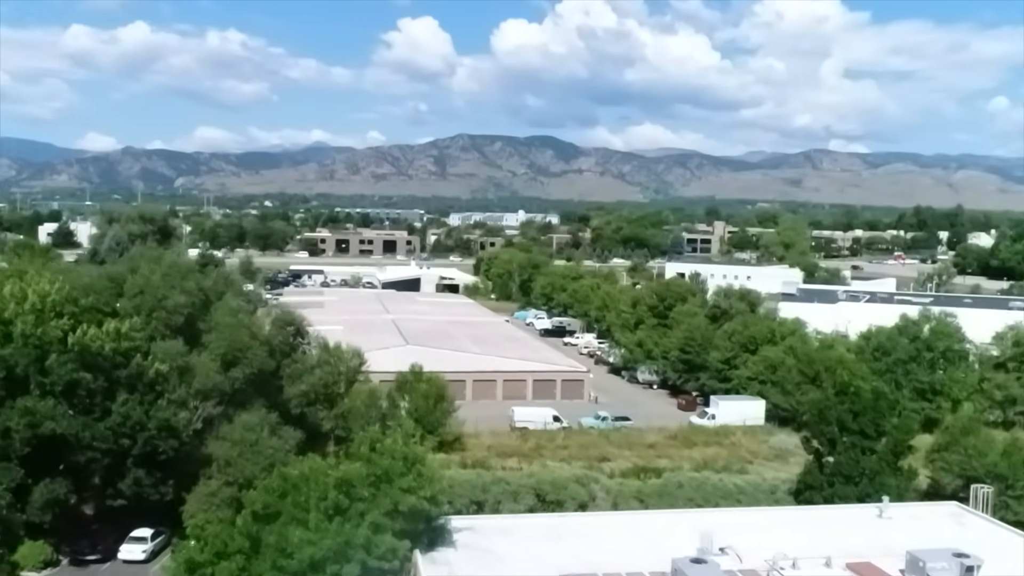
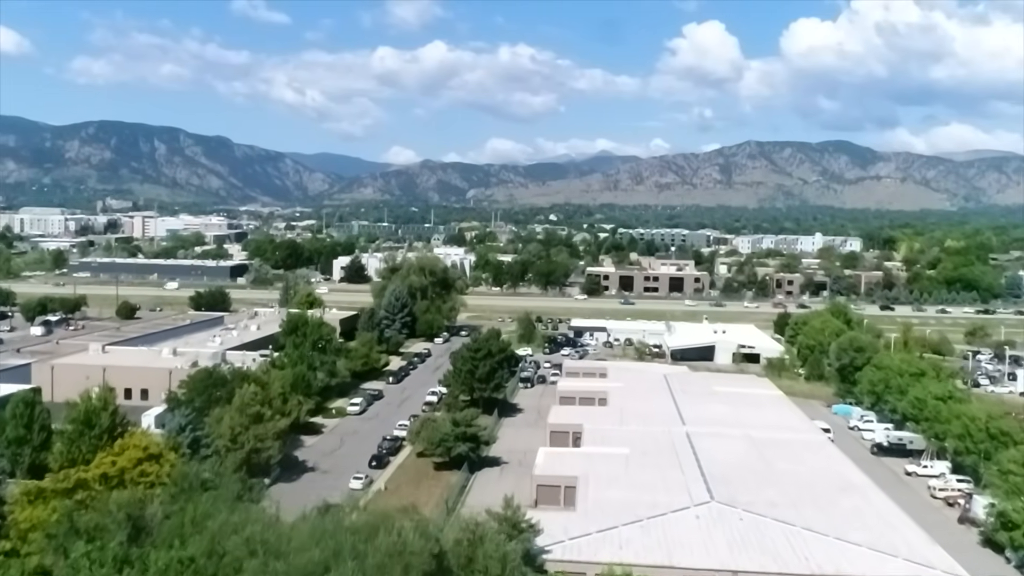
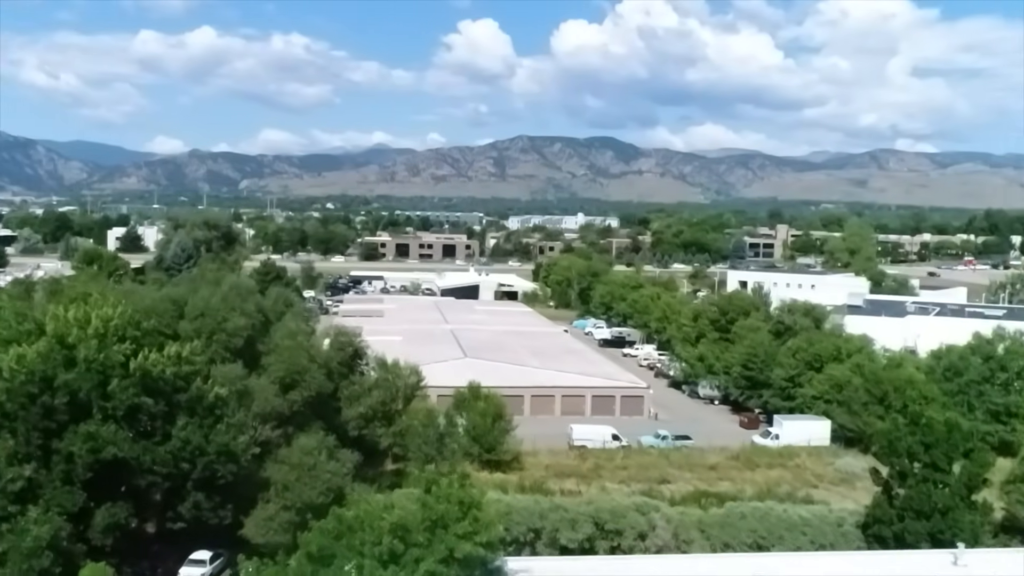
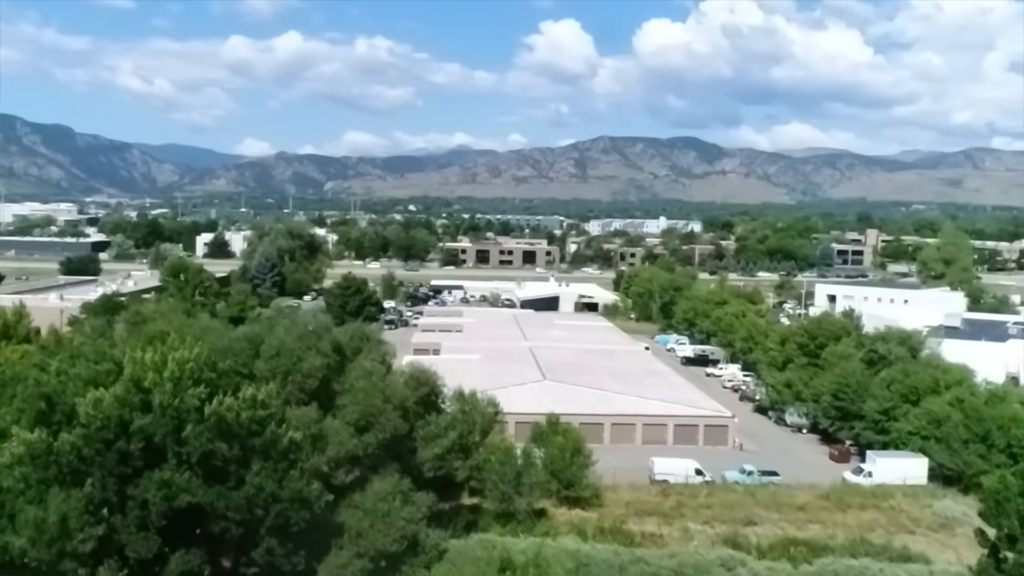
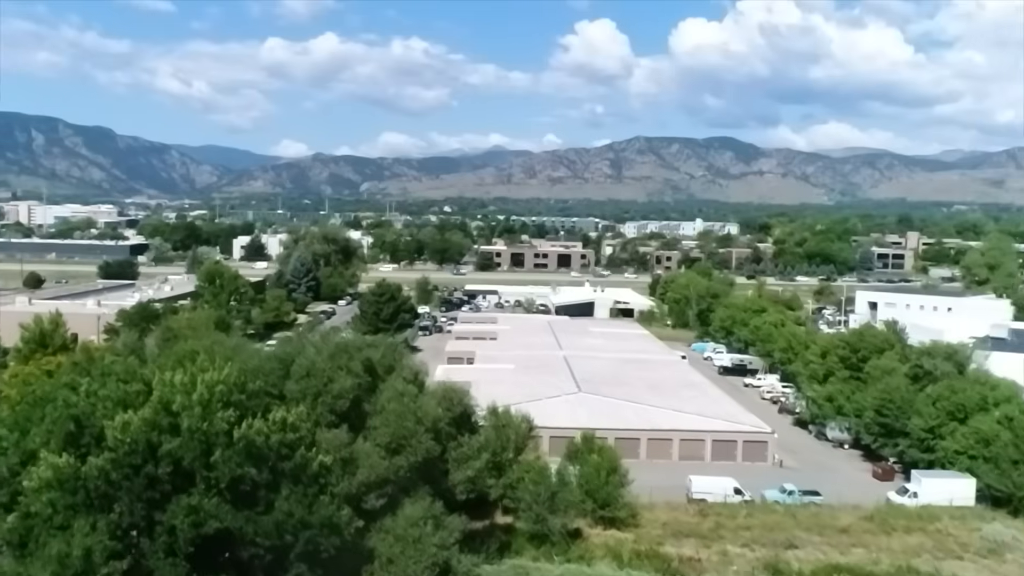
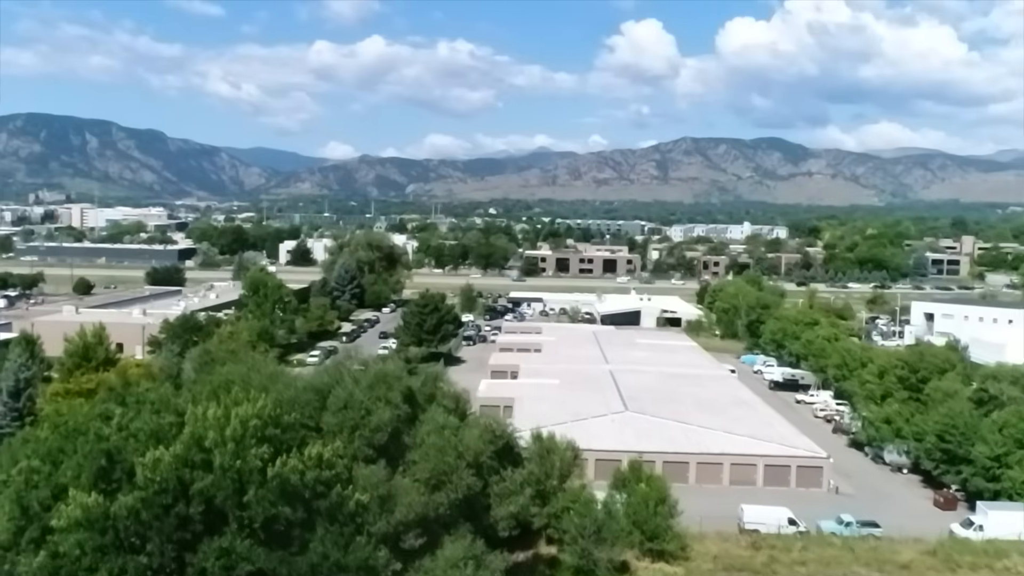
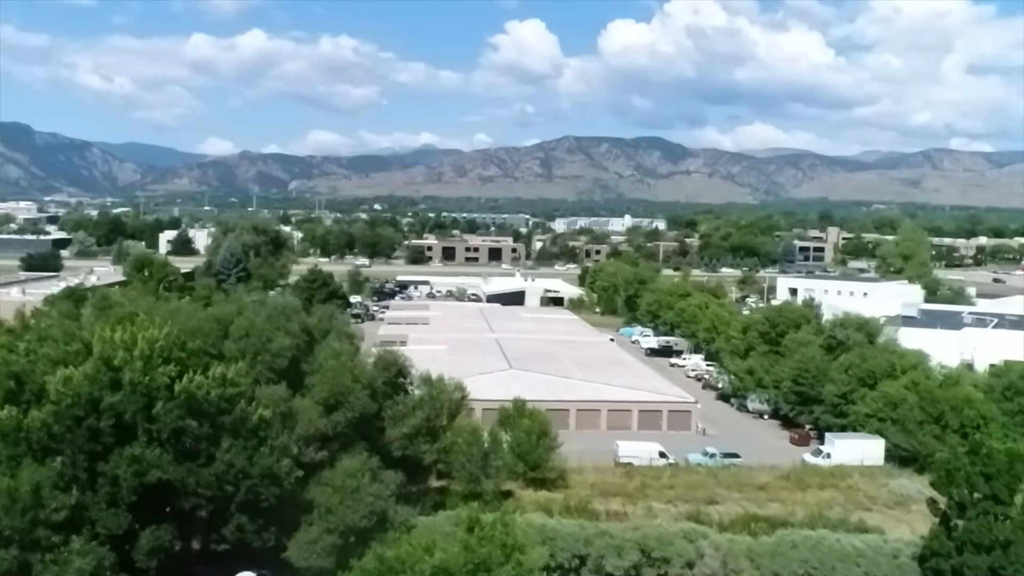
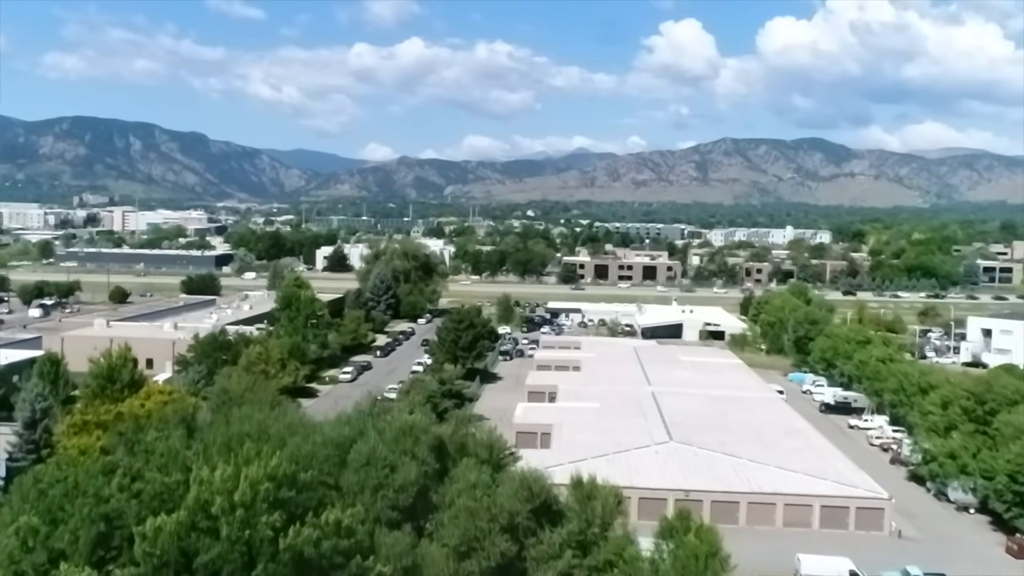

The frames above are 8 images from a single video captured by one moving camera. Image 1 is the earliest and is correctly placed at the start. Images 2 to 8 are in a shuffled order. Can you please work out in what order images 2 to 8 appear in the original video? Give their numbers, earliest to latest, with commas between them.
3, 7, 4, 5, 6, 8, 2
